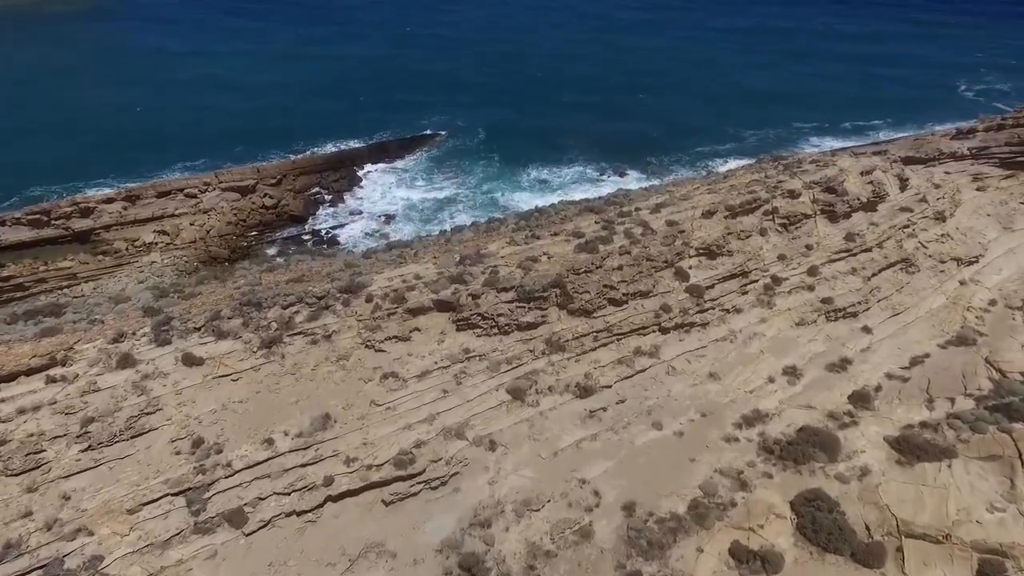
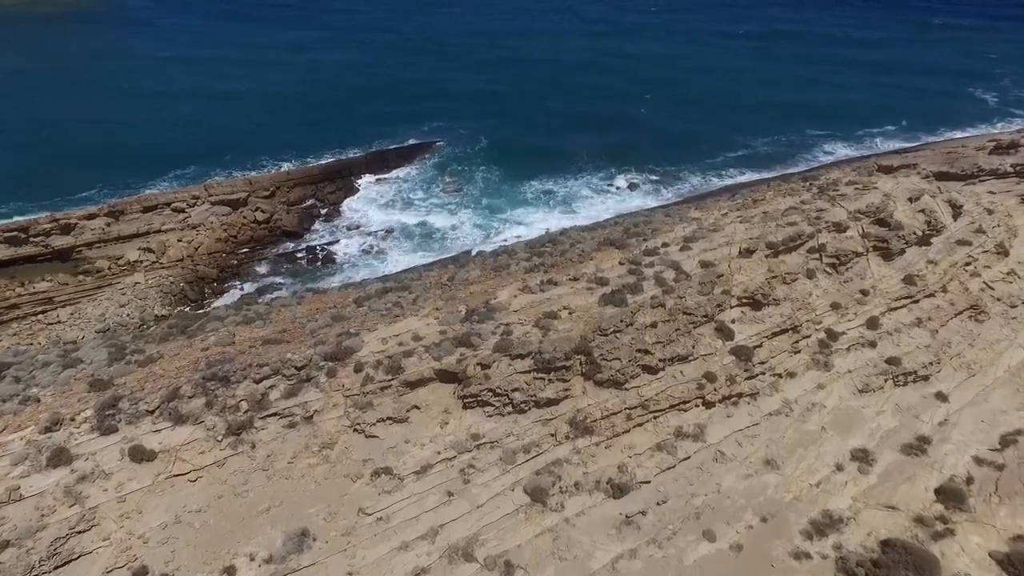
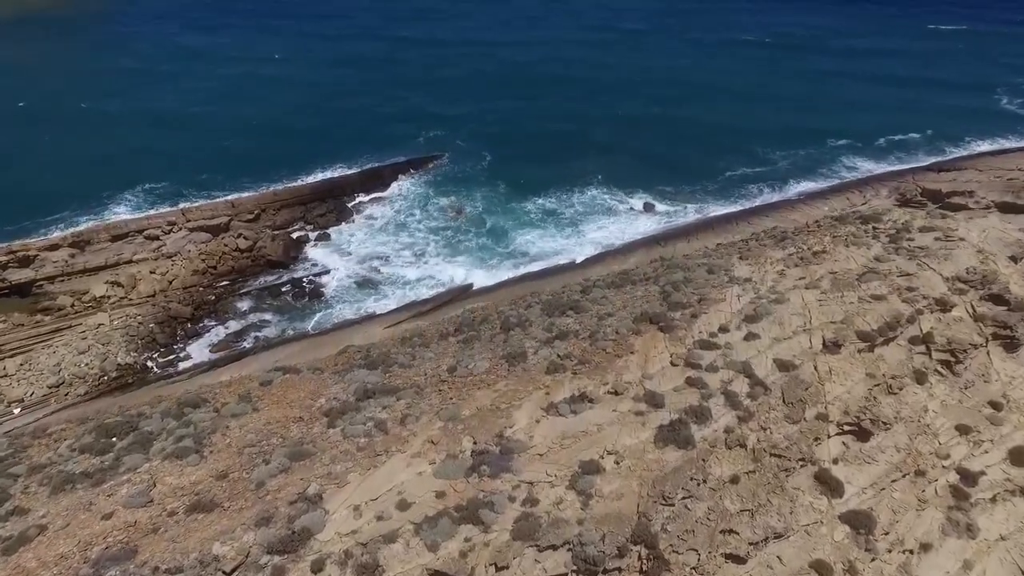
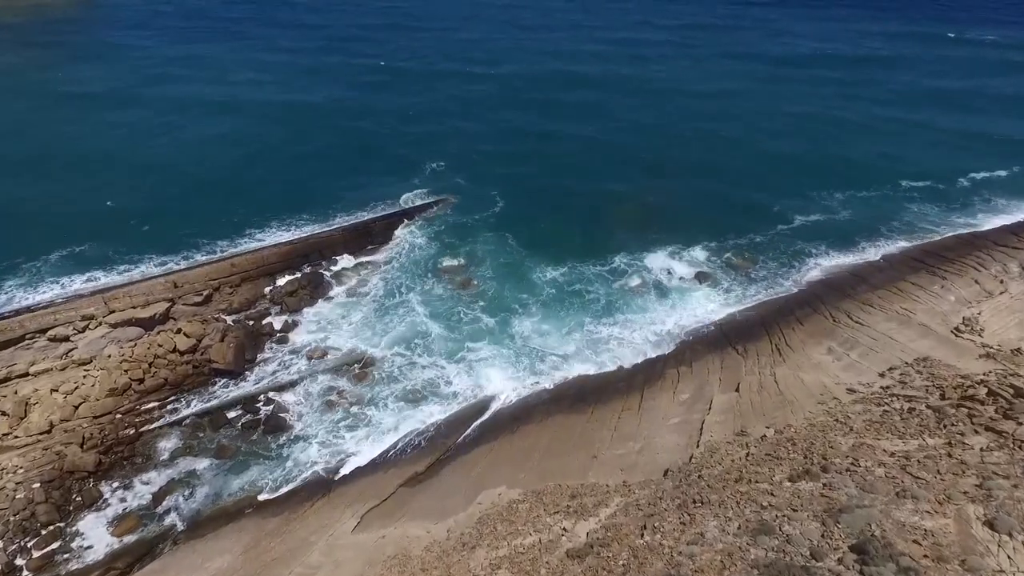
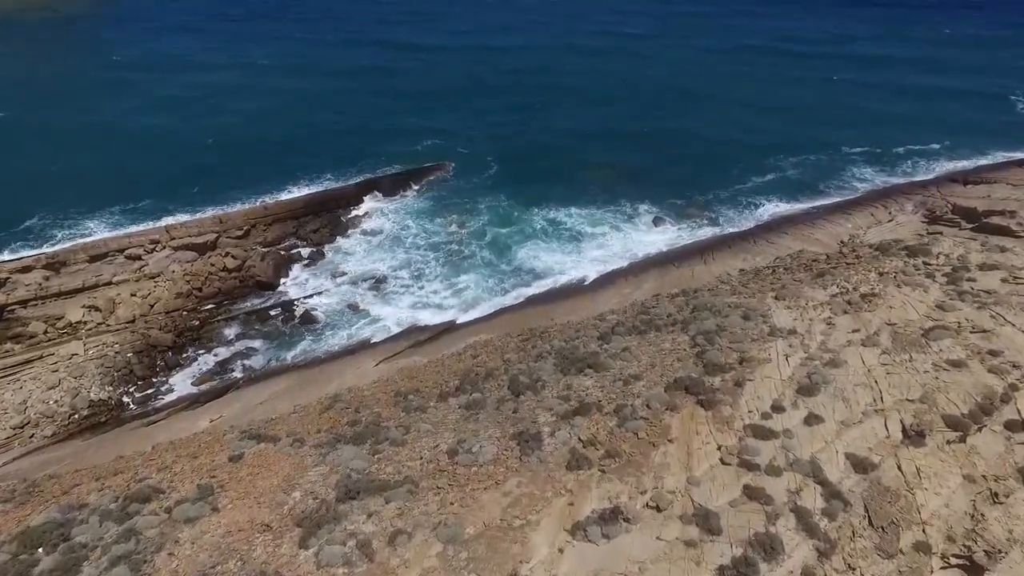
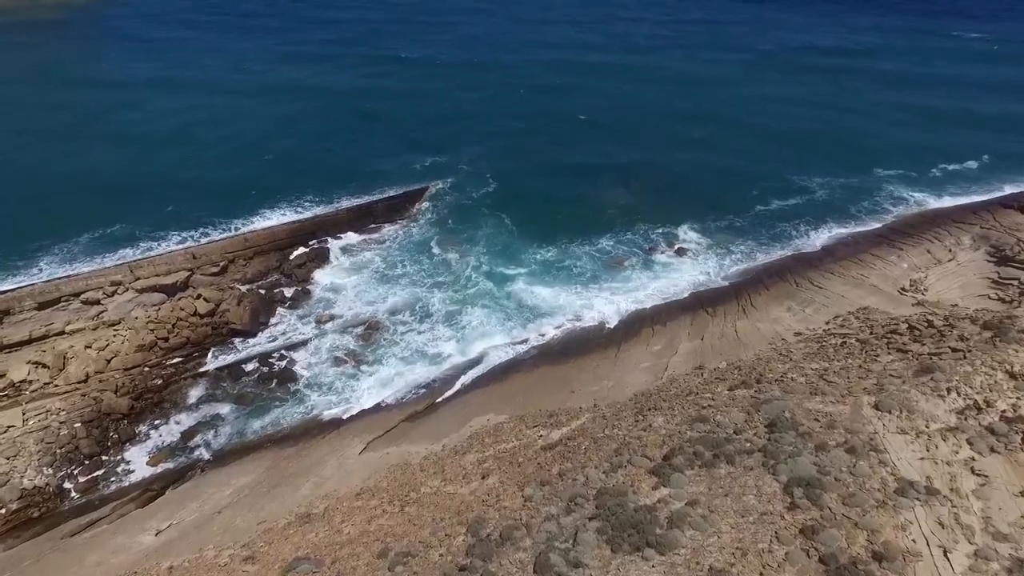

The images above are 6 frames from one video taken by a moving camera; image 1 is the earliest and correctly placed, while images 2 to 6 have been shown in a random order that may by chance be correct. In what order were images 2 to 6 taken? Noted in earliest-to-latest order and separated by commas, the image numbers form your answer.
2, 3, 5, 6, 4
